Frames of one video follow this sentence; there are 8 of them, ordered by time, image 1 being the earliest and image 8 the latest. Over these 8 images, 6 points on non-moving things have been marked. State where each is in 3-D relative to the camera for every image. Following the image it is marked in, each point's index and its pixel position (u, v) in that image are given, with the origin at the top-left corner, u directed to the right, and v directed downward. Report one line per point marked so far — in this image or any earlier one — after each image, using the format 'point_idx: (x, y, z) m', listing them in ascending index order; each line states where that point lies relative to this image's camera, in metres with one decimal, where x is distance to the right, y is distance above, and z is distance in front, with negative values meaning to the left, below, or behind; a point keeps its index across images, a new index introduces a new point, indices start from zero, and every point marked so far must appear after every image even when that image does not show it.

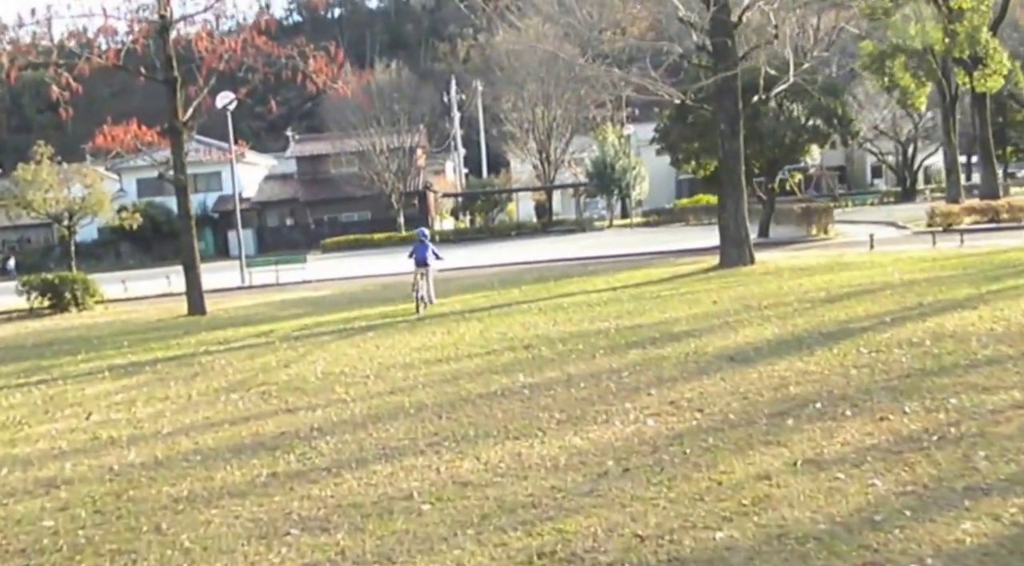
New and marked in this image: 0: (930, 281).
0: (+4.9, 0.0, +15.8) m
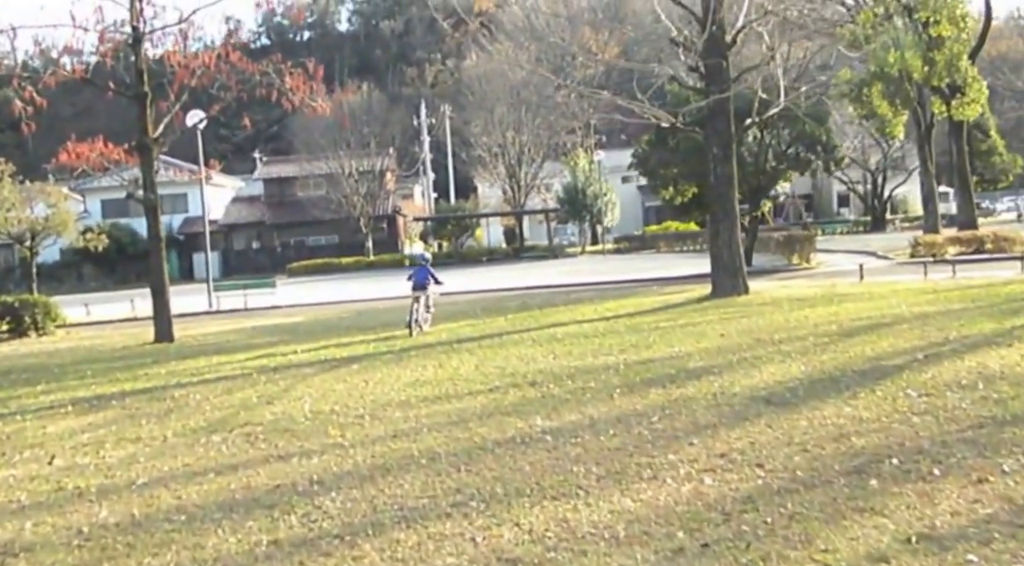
0: (+4.8, -0.3, +15.0) m
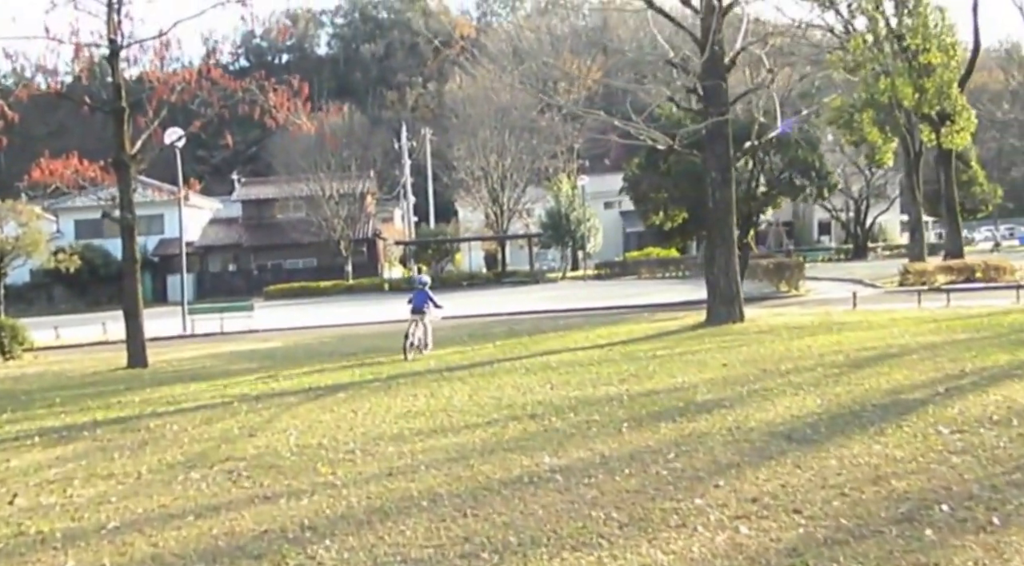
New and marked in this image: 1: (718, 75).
0: (+4.7, -0.6, +14.5) m
1: (+2.9, +3.0, +19.3) m
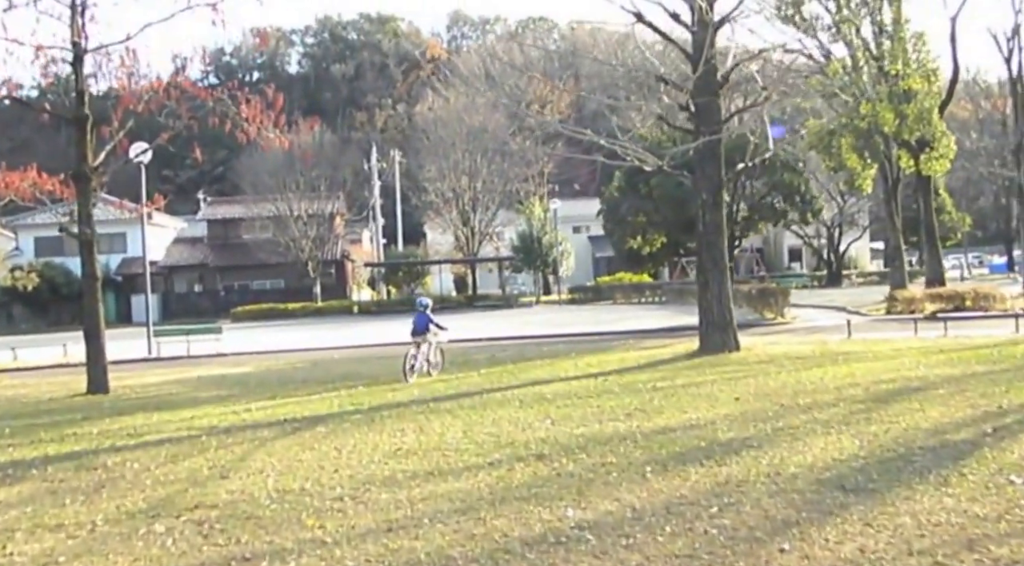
0: (+4.6, -0.9, +13.6) m
1: (+2.7, +2.6, +18.4) m
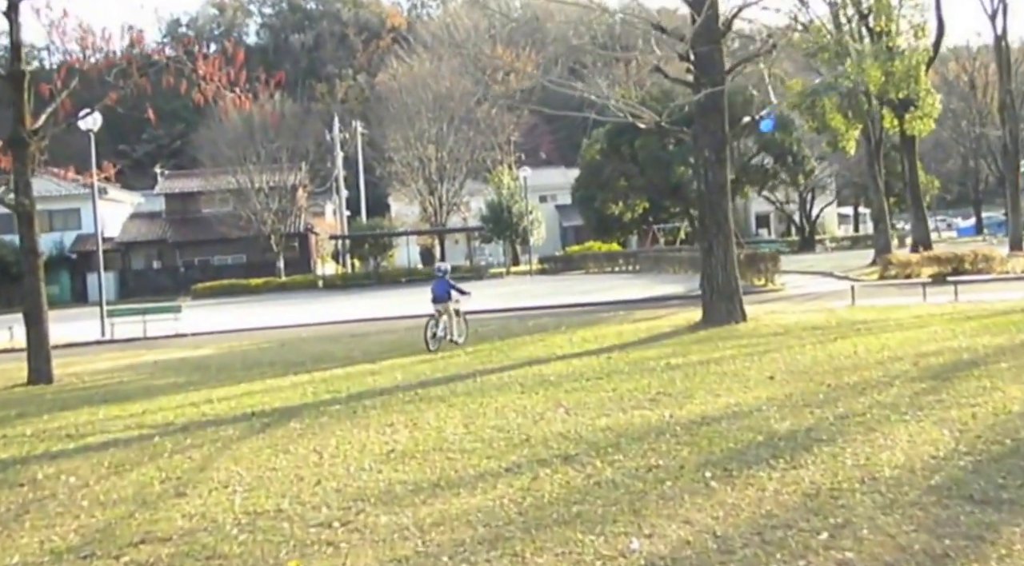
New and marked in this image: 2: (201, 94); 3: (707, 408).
0: (+4.6, -0.6, +12.1) m
1: (+2.5, +3.1, +16.8) m
2: (-3.6, +2.2, +15.5) m
3: (+1.3, -0.8, +9.1) m
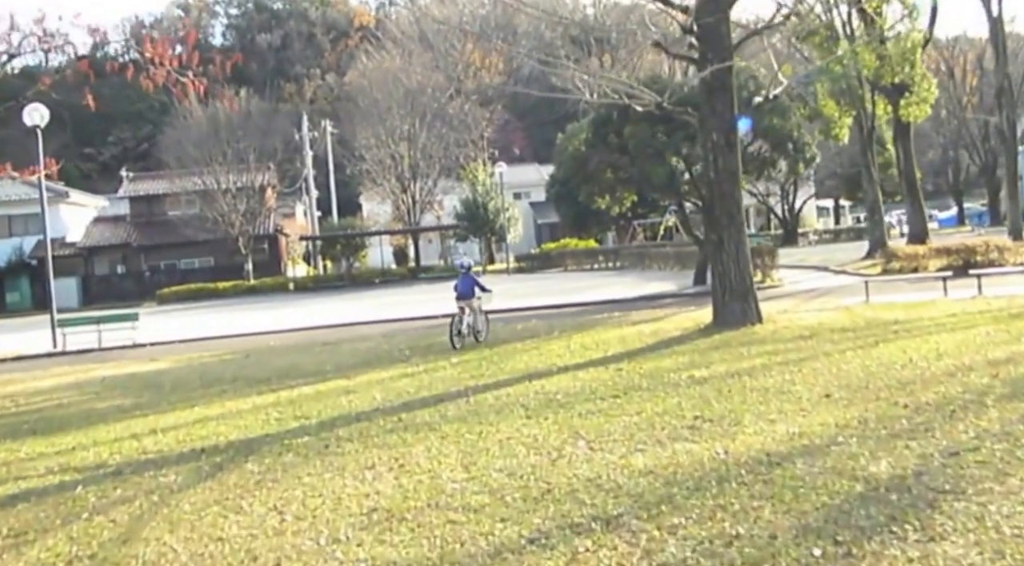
0: (+4.6, -0.5, +10.4) m
1: (+2.3, +3.1, +15.0) m
2: (-3.7, +2.1, +13.6) m
3: (+1.4, -0.8, +7.4) m
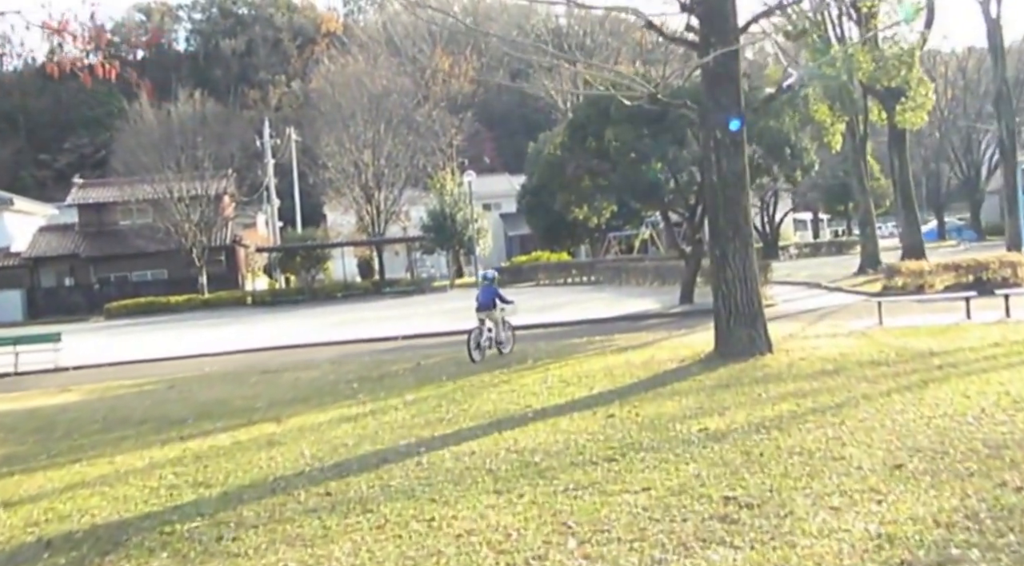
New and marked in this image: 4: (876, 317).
0: (+4.4, -0.7, +8.2) m
1: (+2.0, +2.9, +12.8) m
2: (-4.0, +1.9, +11.2) m
3: (+1.2, -1.0, +5.0) m
4: (+4.9, -0.4, +18.3) m
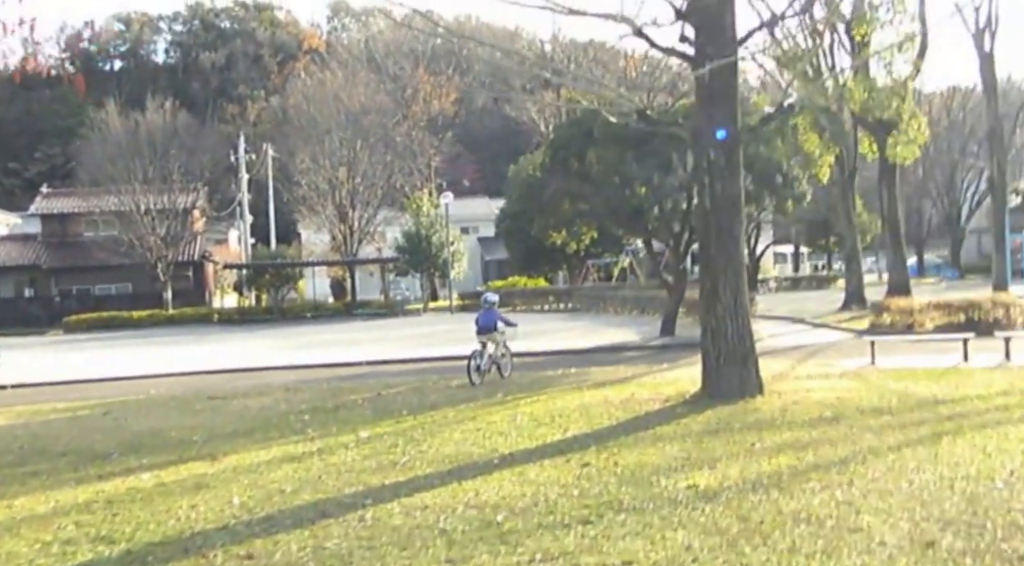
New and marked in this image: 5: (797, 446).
0: (+4.2, -1.0, +7.1) m
1: (+1.9, +2.6, +11.8) m
2: (-4.2, +1.9, +10.1) m
3: (+1.1, -1.1, +3.9) m
4: (+4.5, -0.9, +17.2) m
5: (+1.9, -1.1, +9.1) m
